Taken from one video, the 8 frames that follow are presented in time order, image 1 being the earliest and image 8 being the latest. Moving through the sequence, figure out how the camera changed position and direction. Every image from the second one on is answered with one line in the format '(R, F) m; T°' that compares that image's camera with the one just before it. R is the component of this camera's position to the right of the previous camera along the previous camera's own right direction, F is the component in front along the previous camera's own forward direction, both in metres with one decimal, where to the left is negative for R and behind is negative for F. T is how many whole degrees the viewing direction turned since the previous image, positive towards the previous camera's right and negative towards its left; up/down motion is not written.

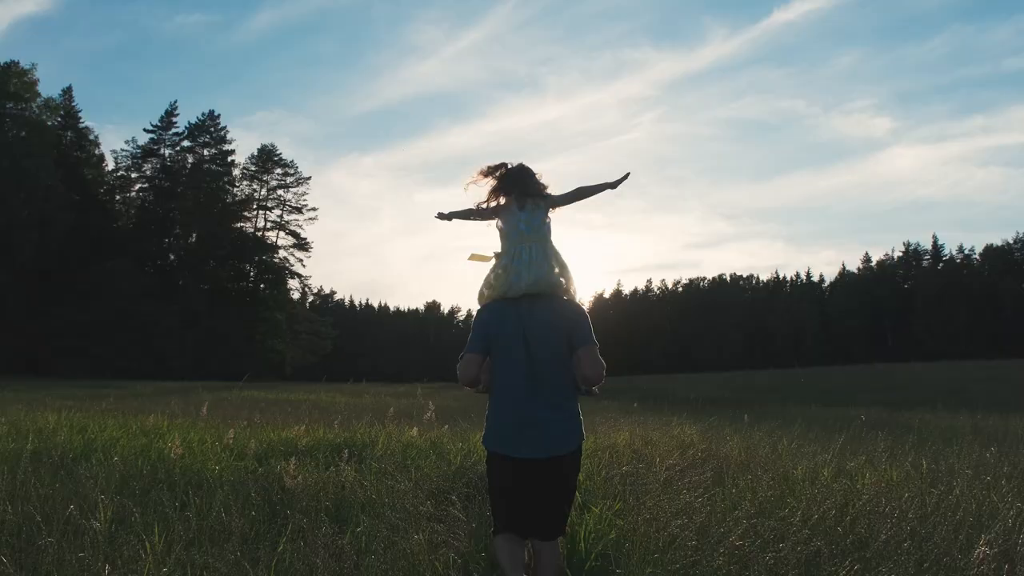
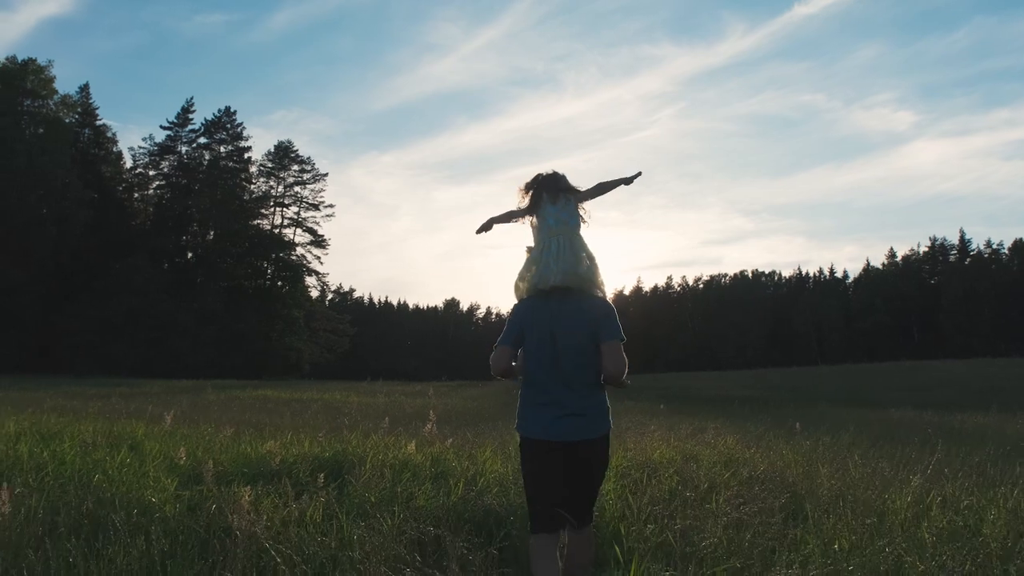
(0.0, +0.9) m; -1°
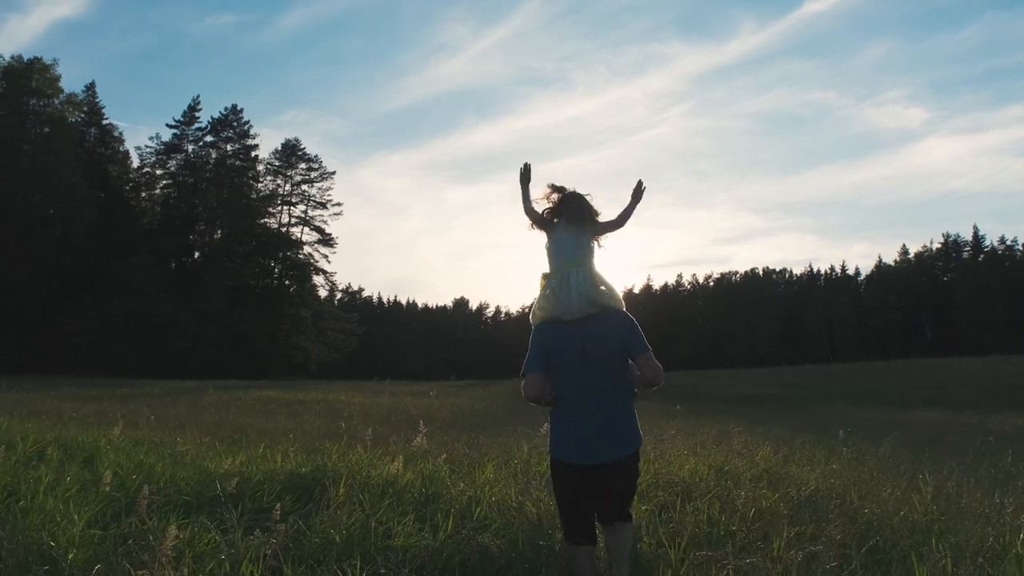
(0.0, +0.7) m; -1°
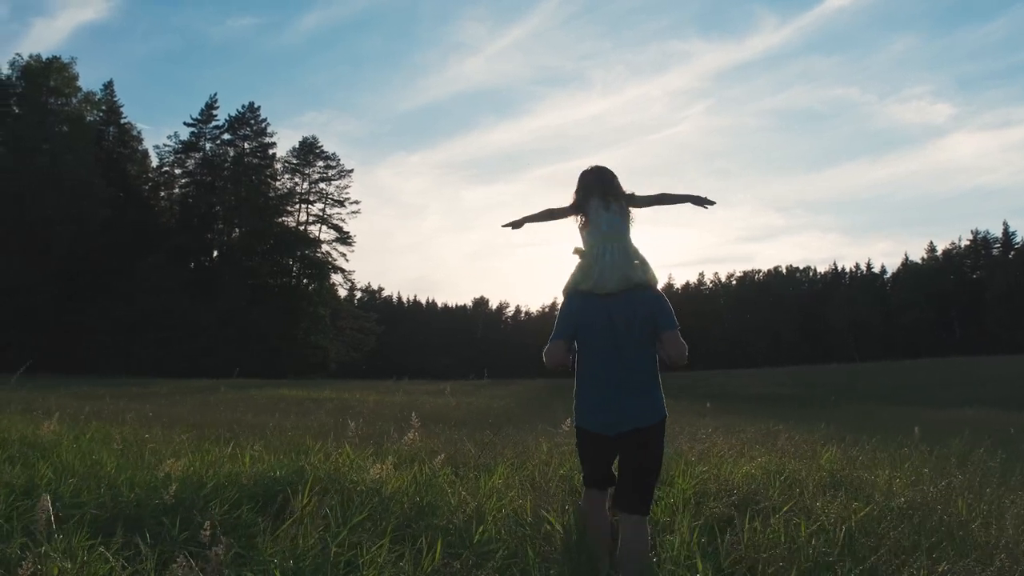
(0.0, +0.8) m; -1°
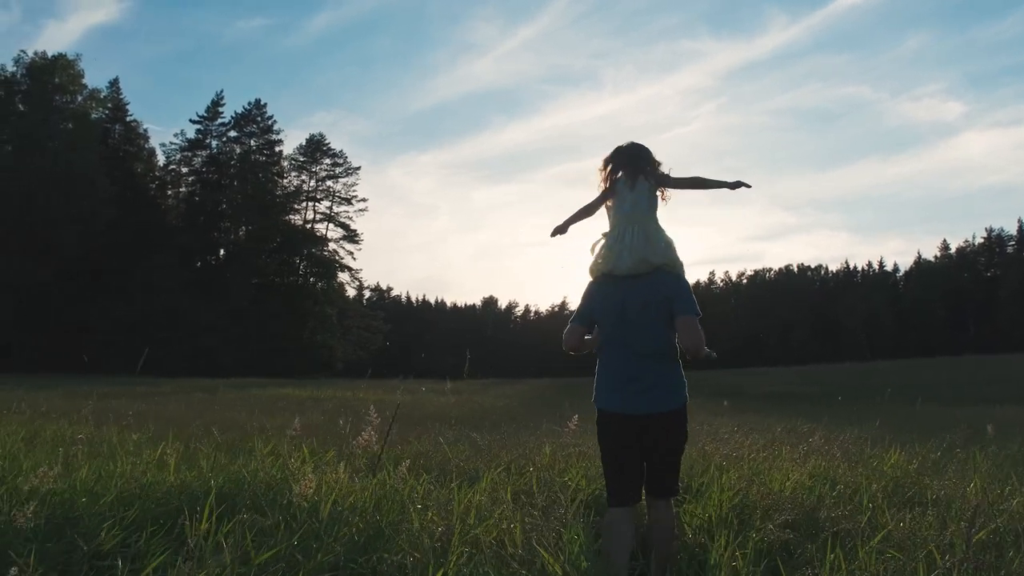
(+0.1, +0.8) m; -1°
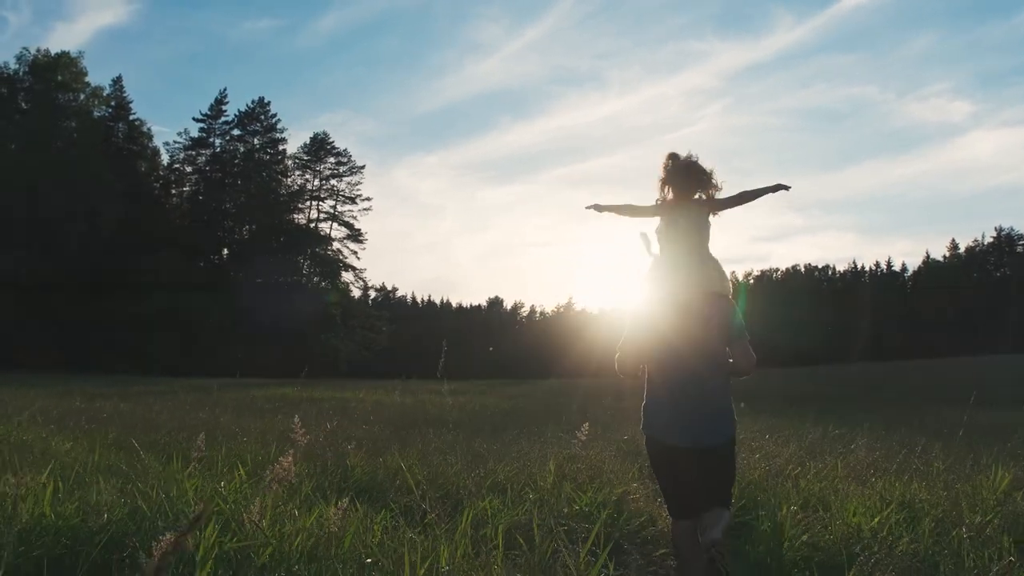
(0.0, +0.7) m; 0°
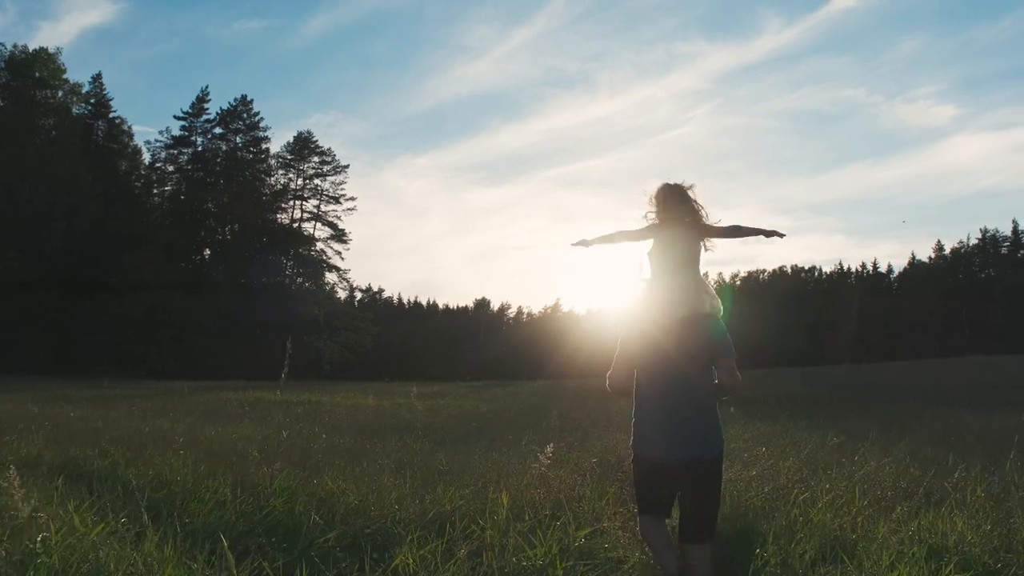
(+0.1, +0.6) m; +1°
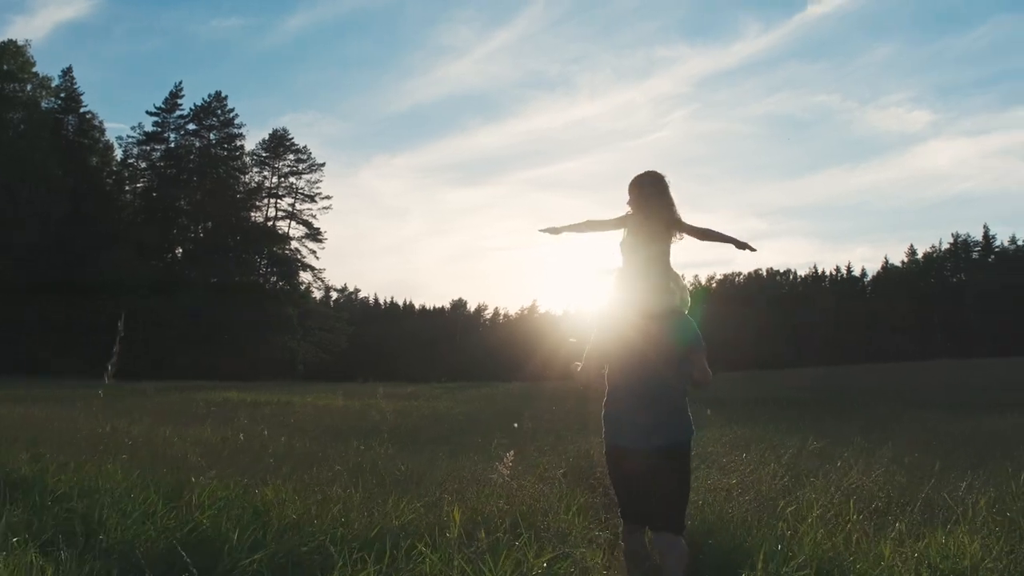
(+0.1, +0.3) m; +2°
